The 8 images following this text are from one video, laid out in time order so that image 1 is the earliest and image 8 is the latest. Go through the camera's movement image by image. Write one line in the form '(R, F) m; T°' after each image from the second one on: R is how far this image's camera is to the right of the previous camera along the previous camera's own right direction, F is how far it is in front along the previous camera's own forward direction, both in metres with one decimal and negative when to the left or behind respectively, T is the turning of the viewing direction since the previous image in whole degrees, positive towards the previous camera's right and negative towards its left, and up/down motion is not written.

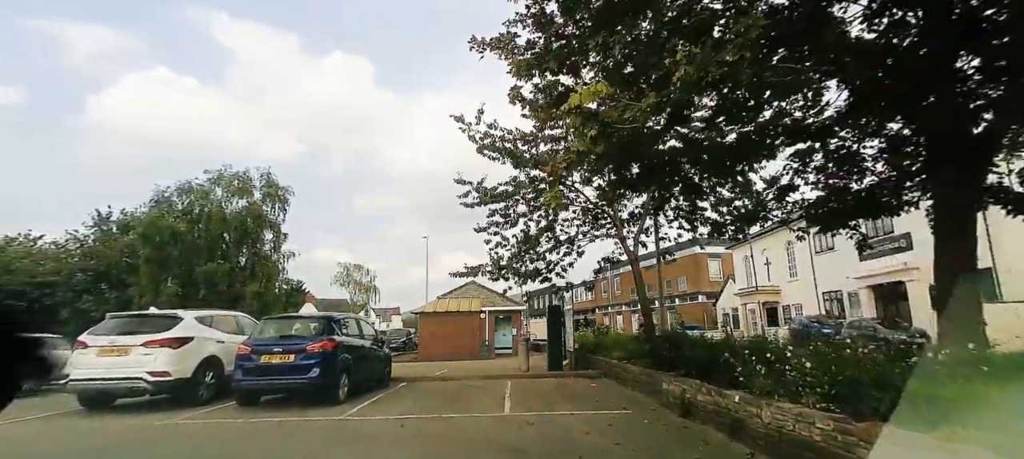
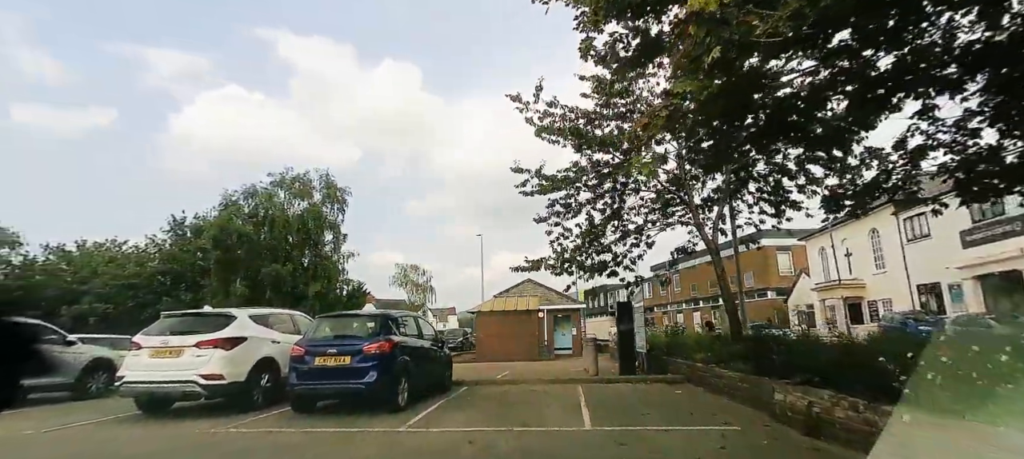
(-0.3, +1.0) m; -6°
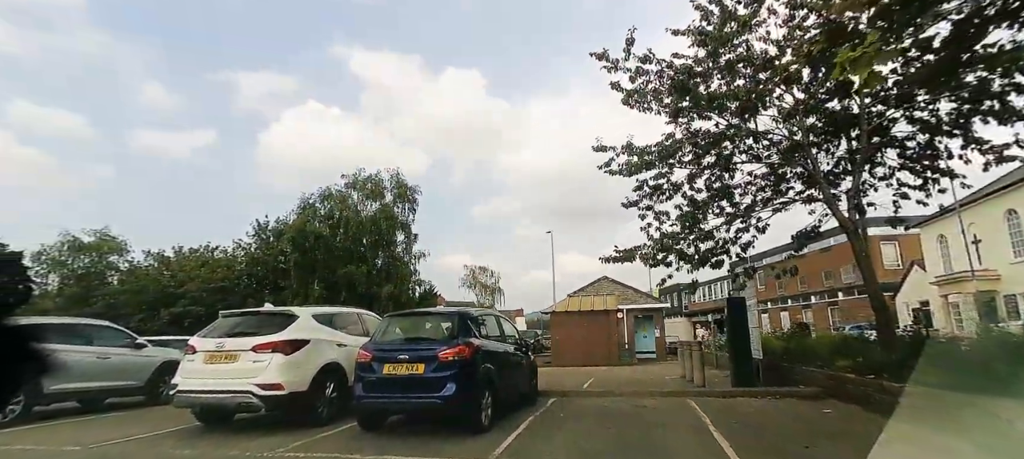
(-0.5, +1.4) m; -8°
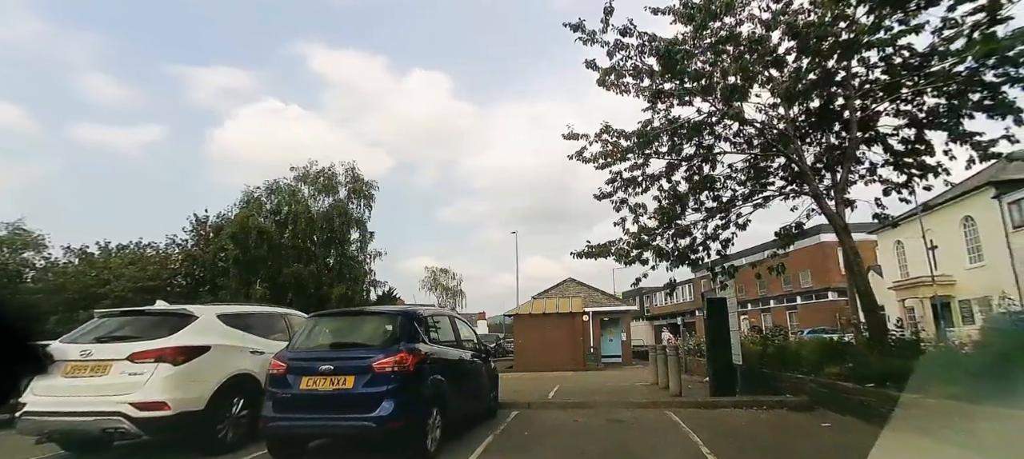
(+0.1, +1.2) m; +5°
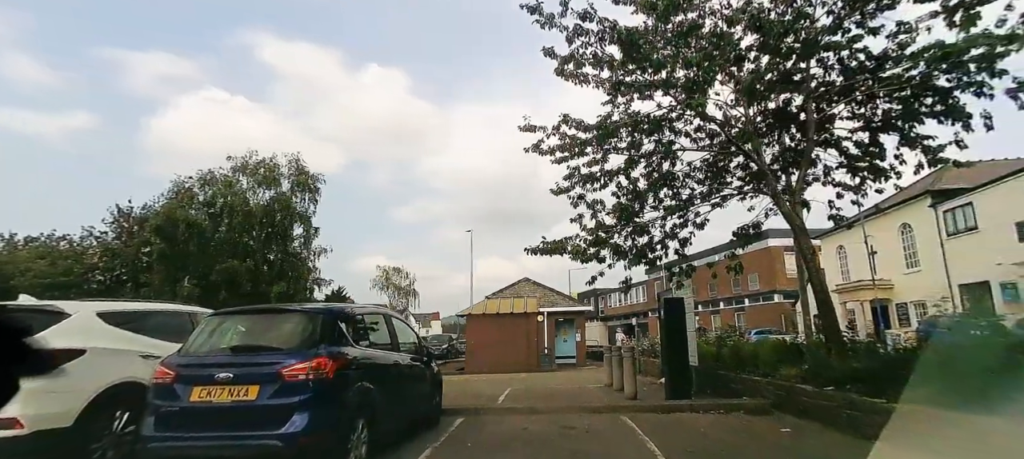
(+0.1, +0.6) m; +5°
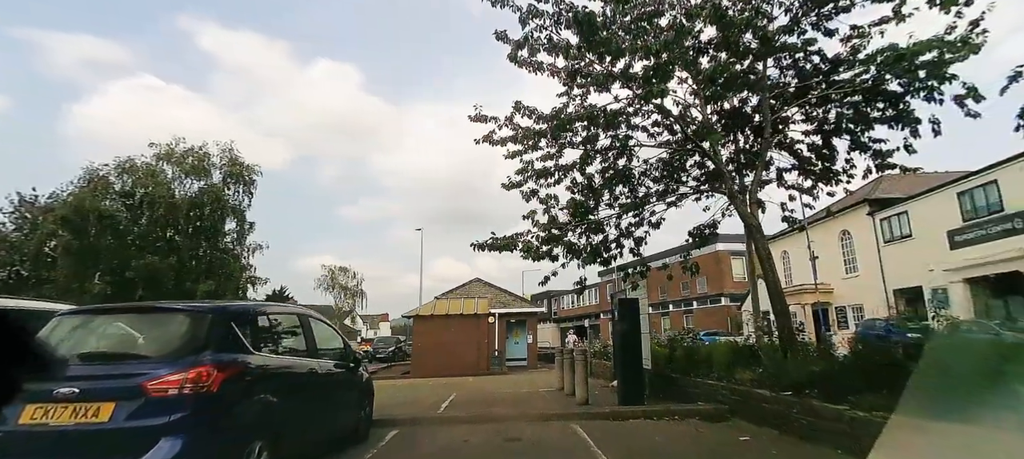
(+0.1, +0.7) m; +6°
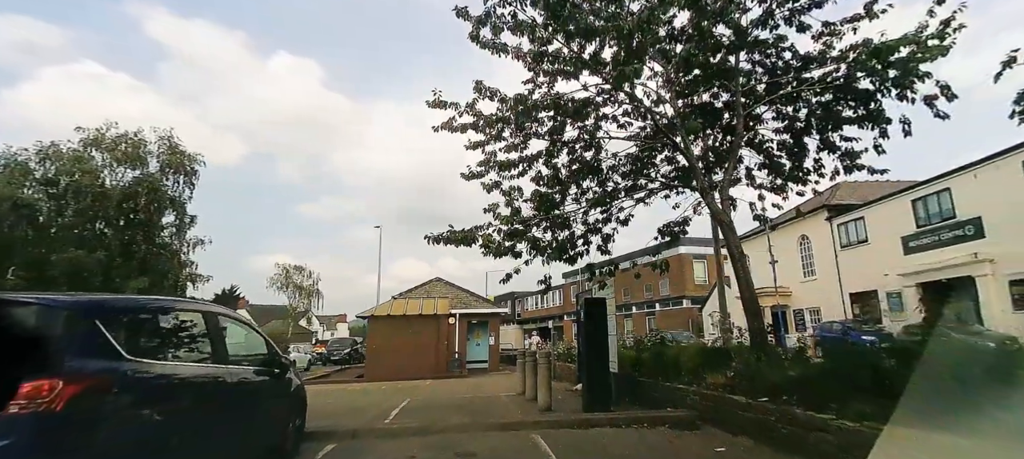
(+0.1, +0.7) m; +4°
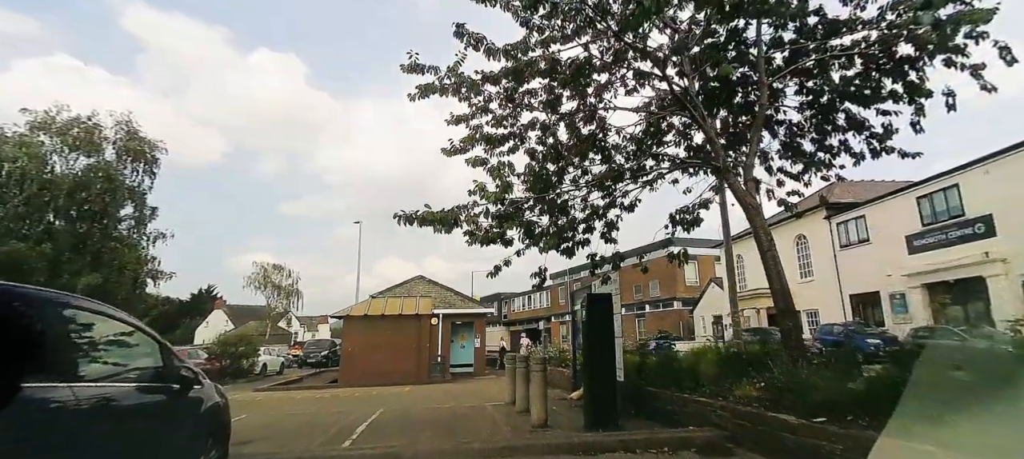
(0.0, +1.3) m; +2°
